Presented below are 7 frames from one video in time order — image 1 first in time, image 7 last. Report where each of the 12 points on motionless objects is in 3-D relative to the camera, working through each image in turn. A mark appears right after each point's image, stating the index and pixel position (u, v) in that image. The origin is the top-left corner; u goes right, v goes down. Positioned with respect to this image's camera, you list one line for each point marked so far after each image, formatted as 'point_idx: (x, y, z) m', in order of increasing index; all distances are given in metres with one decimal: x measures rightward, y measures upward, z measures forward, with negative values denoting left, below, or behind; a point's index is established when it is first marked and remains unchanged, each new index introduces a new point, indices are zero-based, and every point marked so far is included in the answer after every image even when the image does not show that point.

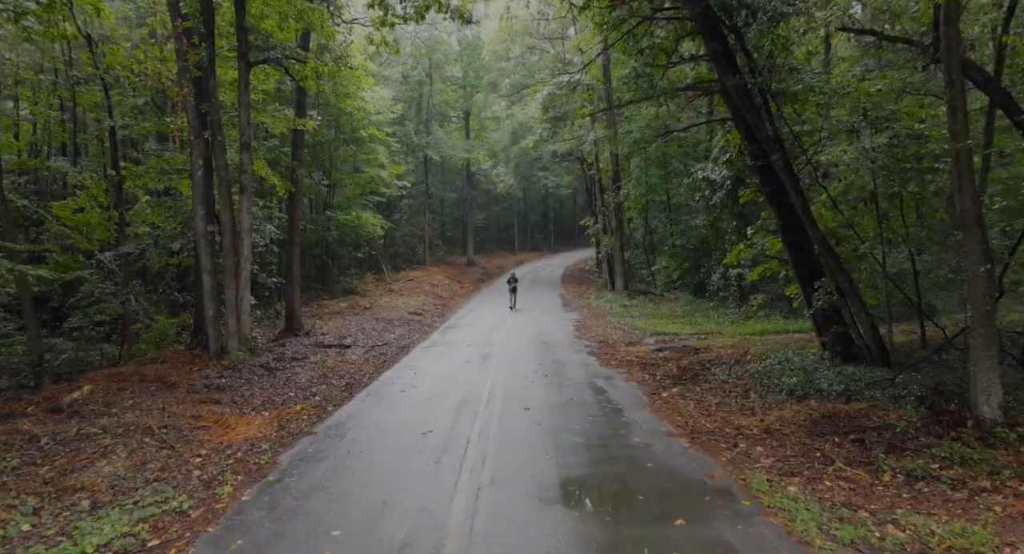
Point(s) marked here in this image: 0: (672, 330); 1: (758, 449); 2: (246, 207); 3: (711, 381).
0: (+4.2, -1.4, +15.4) m
1: (+2.3, -1.6, +5.5) m
2: (-5.6, +1.5, +12.4) m
3: (+3.0, -1.6, +8.8) m
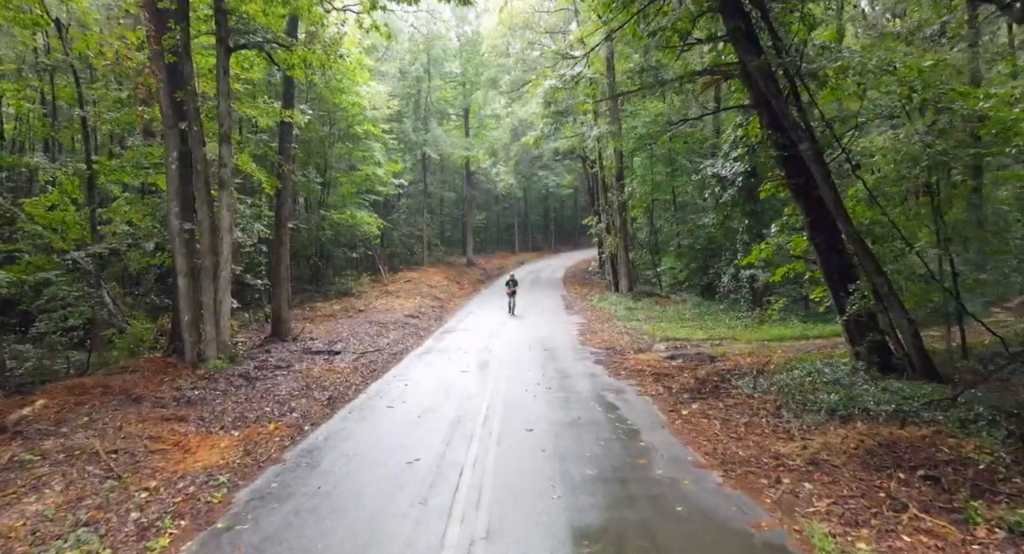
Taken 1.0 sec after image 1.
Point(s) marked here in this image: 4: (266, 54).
0: (+4.2, -1.4, +14.5) m
1: (+2.3, -1.7, +4.6) m
2: (-5.6, +1.5, +11.5) m
3: (+3.0, -1.6, +7.9) m
4: (-5.6, +5.1, +13.2) m
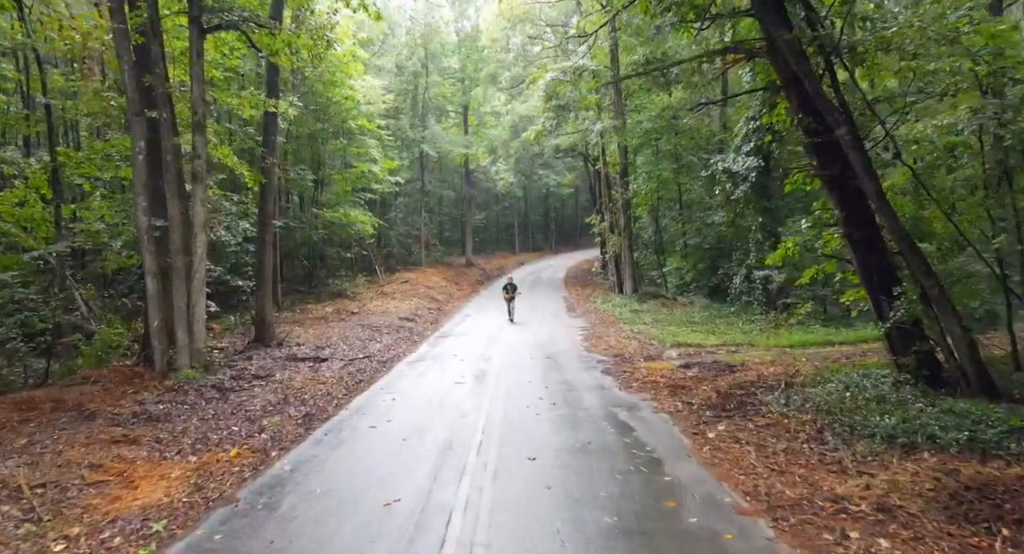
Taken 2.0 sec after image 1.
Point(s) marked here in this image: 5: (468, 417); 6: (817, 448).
0: (+4.2, -1.4, +13.5) m
1: (+2.3, -1.7, +3.6) m
2: (-5.6, +1.4, +10.5) m
3: (+3.0, -1.6, +6.9) m
4: (-5.6, +5.0, +12.3) m
5: (-0.5, -1.7, +7.2) m
6: (+2.9, -1.6, +5.5) m
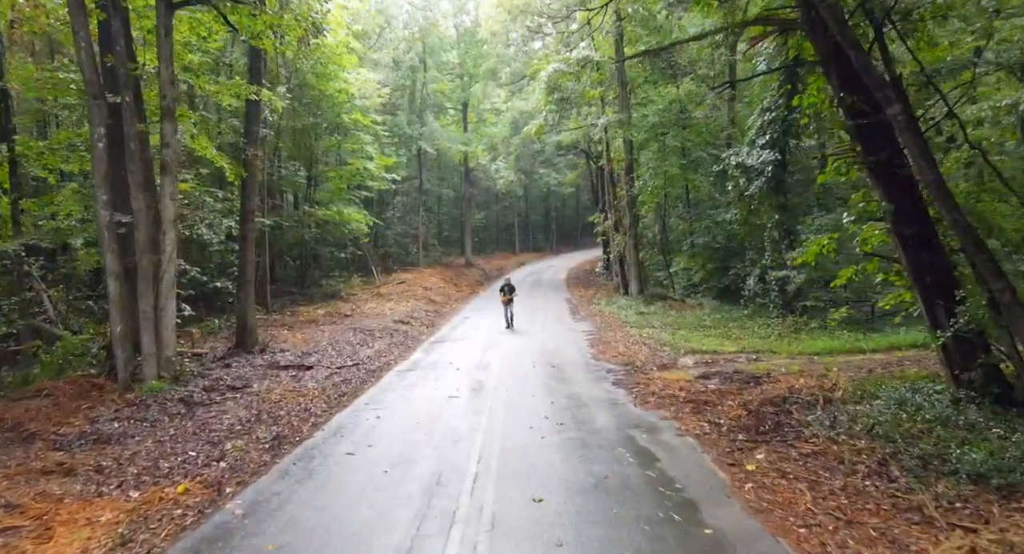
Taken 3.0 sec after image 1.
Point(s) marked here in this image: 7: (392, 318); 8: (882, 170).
0: (+4.2, -1.5, +12.5) m
1: (+2.3, -1.7, +2.6) m
2: (-5.6, +1.4, +9.6) m
3: (+3.0, -1.6, +5.9) m
4: (-5.6, +5.0, +11.3) m
5: (-0.5, -1.7, +6.2) m
6: (+2.9, -1.6, +4.6) m
7: (-3.9, -1.3, +19.2) m
8: (+4.3, +1.2, +6.8) m
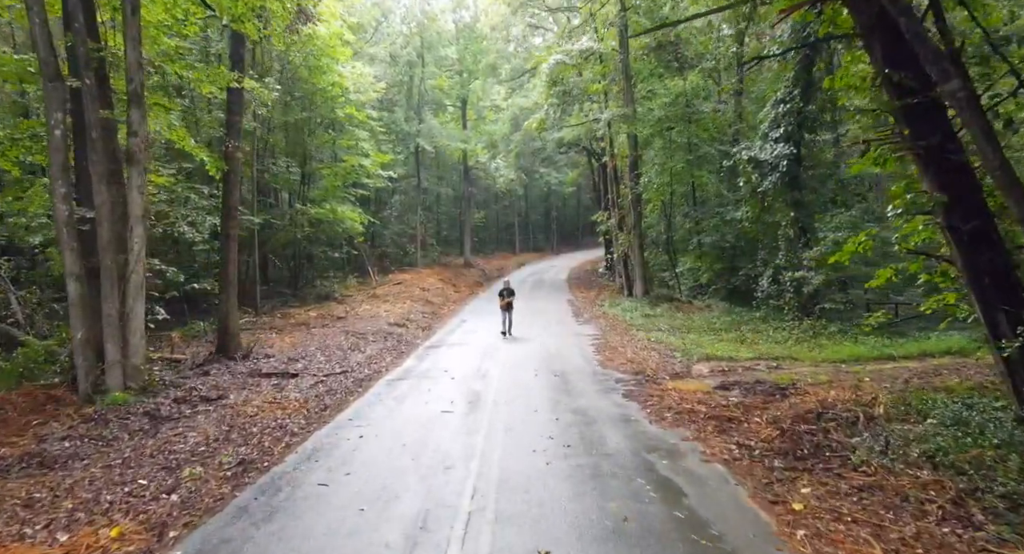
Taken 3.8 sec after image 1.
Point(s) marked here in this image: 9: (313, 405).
0: (+4.2, -1.5, +11.7) m
1: (+2.3, -1.7, +1.8) m
2: (-5.6, +1.4, +8.7) m
3: (+3.0, -1.6, +5.1) m
4: (-5.6, +5.0, +10.4) m
5: (-0.5, -1.7, +5.3) m
6: (+2.9, -1.6, +3.7) m
7: (-3.9, -1.4, +18.3) m
8: (+4.3, +1.2, +6.0) m
9: (-2.9, -1.8, +8.4) m
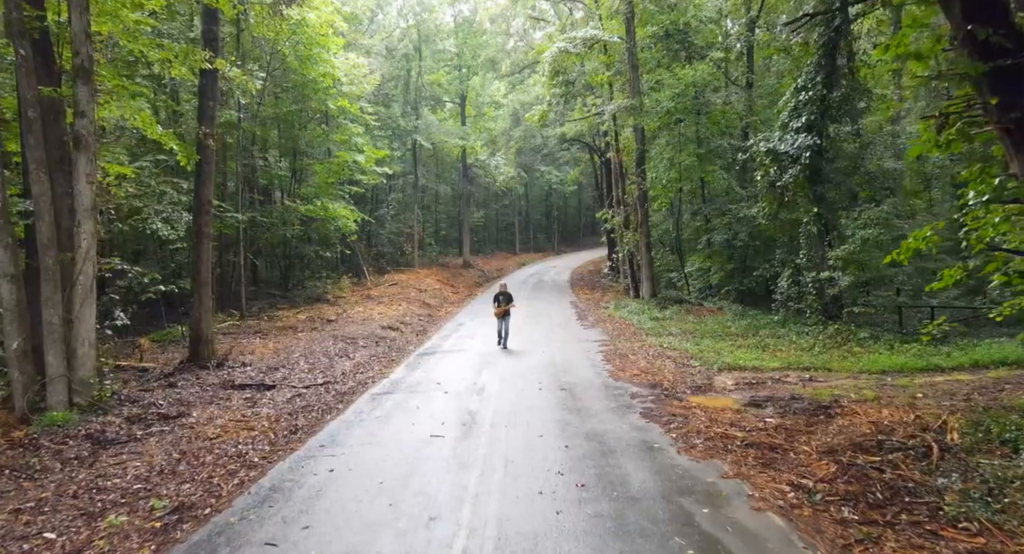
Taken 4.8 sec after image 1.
0: (+4.2, -1.5, +10.6) m
1: (+2.3, -1.7, +0.7) m
2: (-5.6, +1.4, +7.6) m
3: (+3.0, -1.7, +4.0) m
4: (-5.6, +5.0, +9.4) m
5: (-0.5, -1.8, +4.2) m
6: (+2.9, -1.7, +2.6) m
7: (-3.9, -1.4, +17.2) m
8: (+4.3, +1.2, +4.9) m
9: (-2.9, -1.9, +7.3) m
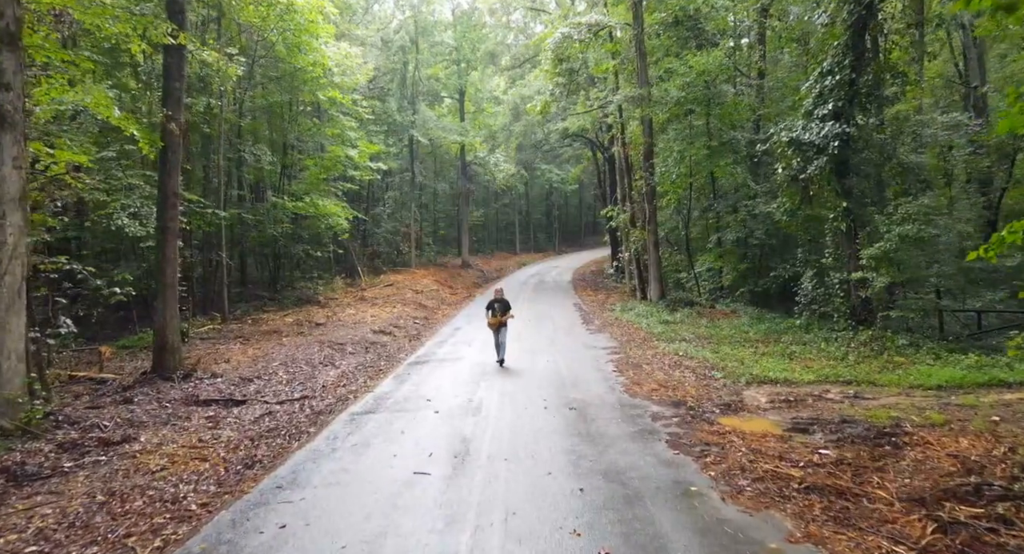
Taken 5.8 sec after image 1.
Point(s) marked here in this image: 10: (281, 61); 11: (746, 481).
0: (+4.2, -1.5, +9.4) m
1: (+2.4, -1.7, -0.5) m
2: (-5.6, +1.4, +6.4) m
3: (+3.0, -1.7, +2.8) m
4: (-5.6, +5.0, +8.2) m
5: (-0.5, -1.8, +3.1) m
6: (+2.9, -1.7, +1.4) m
7: (-3.9, -1.4, +16.1) m
8: (+4.4, +1.2, +3.7) m
9: (-2.9, -1.9, +6.2) m
10: (-7.8, +7.2, +19.5) m
11: (+2.0, -1.7, +4.9) m
